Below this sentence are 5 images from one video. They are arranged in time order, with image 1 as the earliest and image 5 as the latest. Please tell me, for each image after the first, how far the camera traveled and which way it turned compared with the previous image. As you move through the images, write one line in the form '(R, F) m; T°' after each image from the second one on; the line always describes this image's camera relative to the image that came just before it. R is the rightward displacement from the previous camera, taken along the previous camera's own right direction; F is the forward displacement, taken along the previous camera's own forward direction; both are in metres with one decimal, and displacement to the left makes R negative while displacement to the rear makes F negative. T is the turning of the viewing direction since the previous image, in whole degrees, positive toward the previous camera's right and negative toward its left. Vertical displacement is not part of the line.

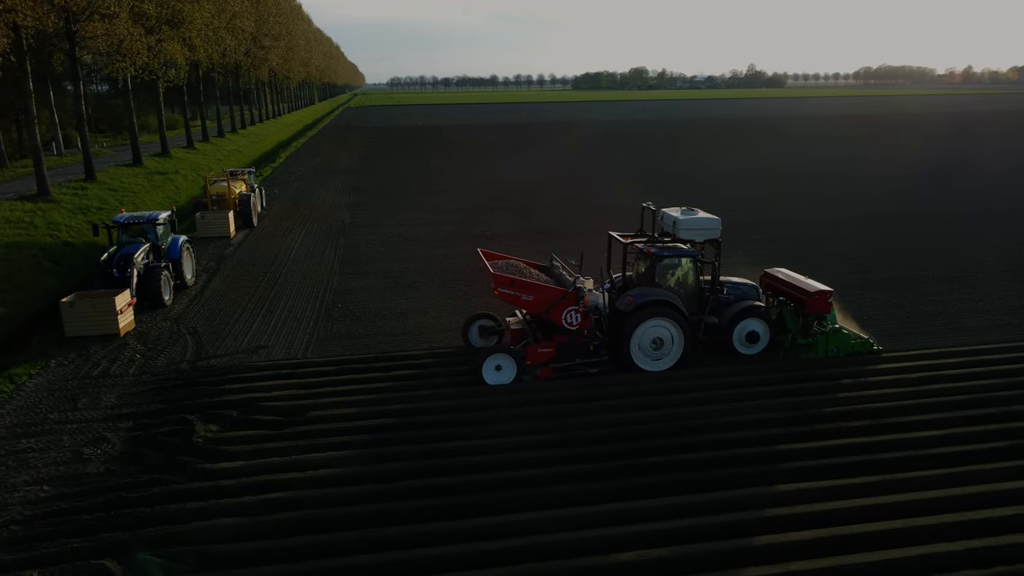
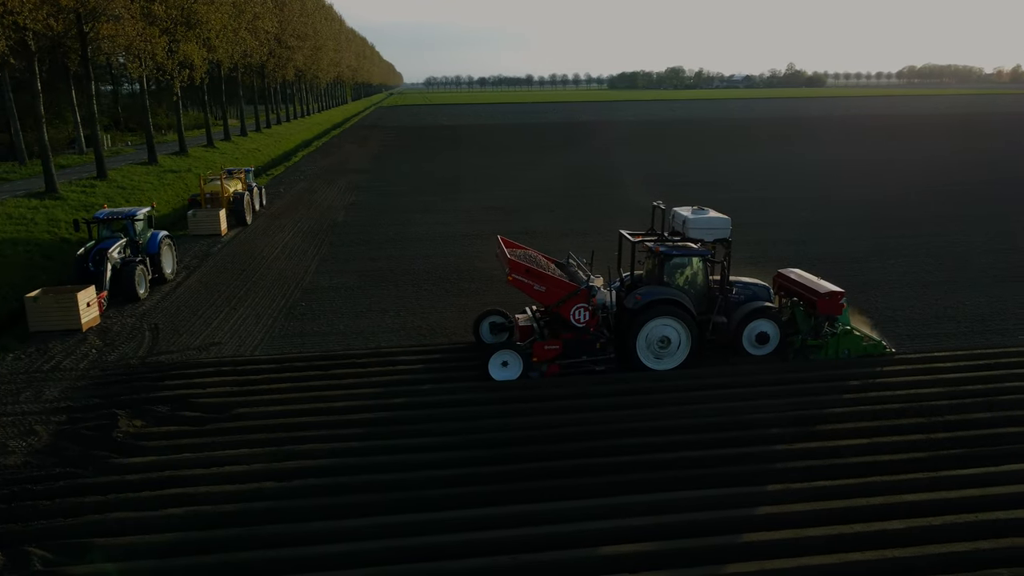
(+1.0, 0.0) m; -2°
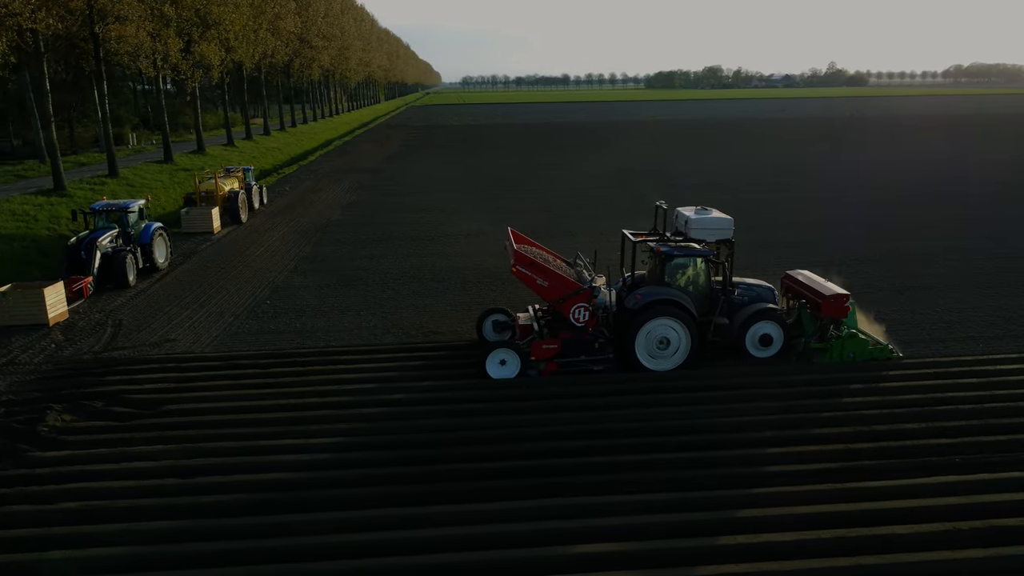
(+1.0, +0.1) m; -2°
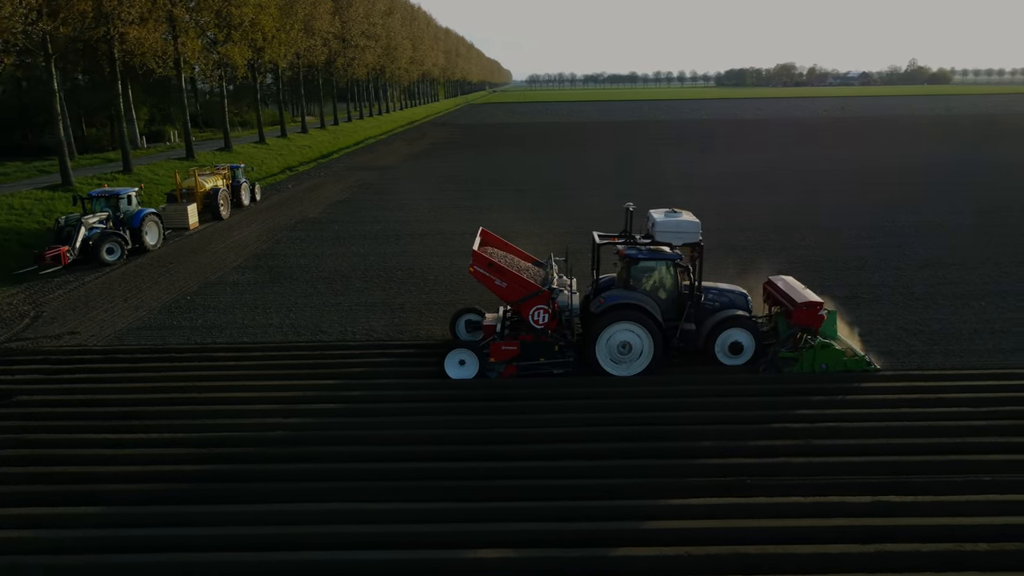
(+2.3, -0.1) m; -4°
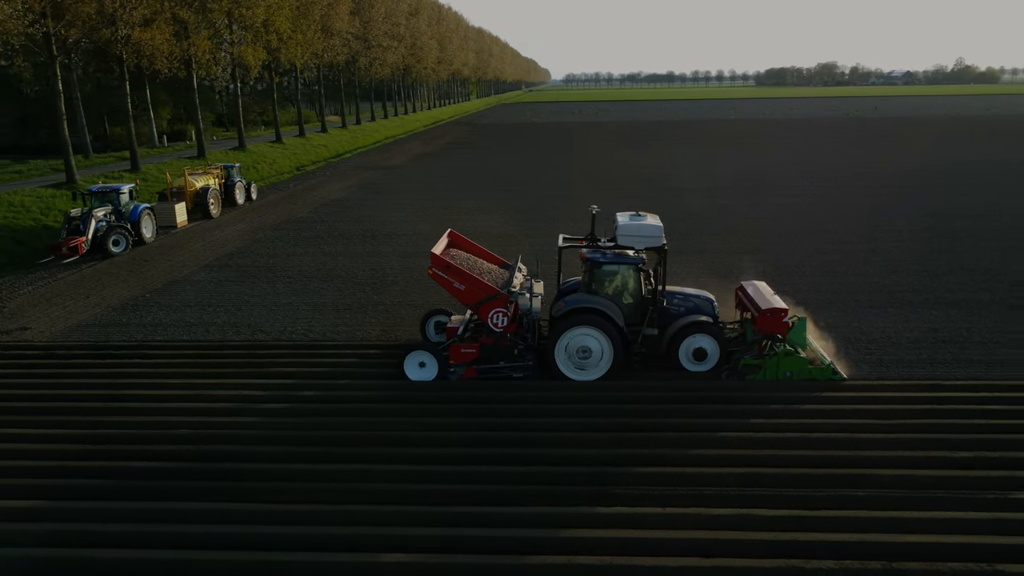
(+1.6, -0.5) m; -2°
